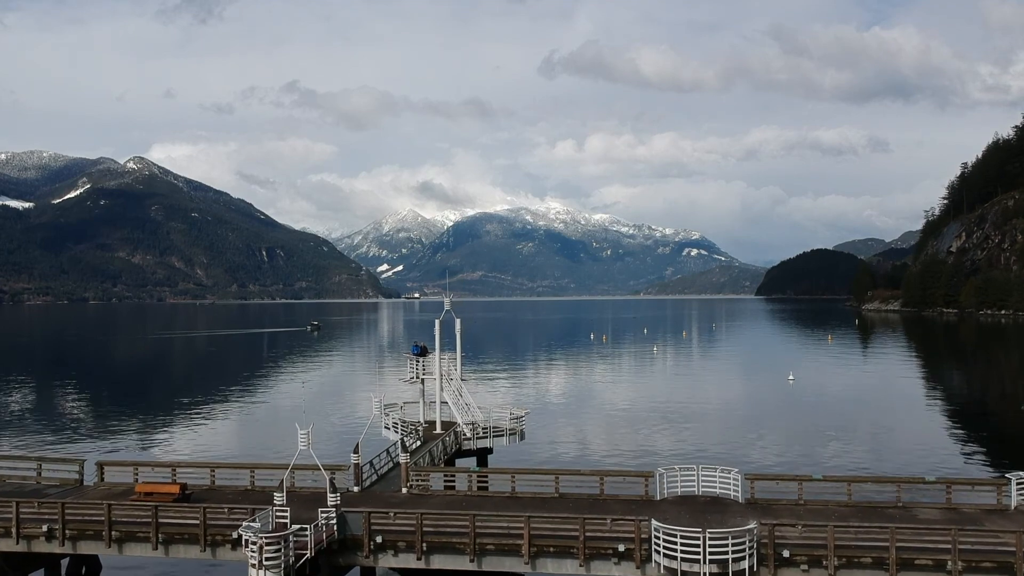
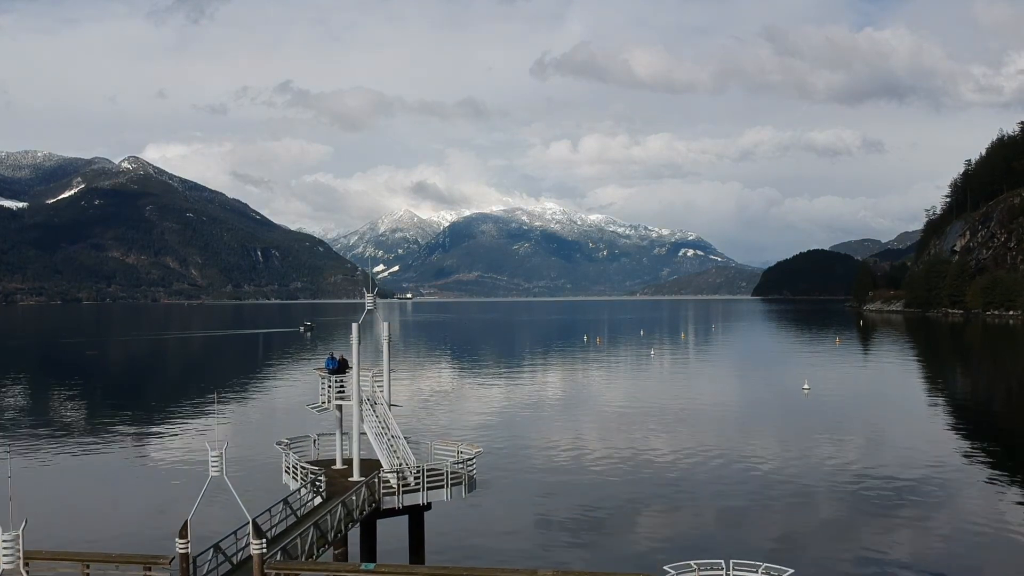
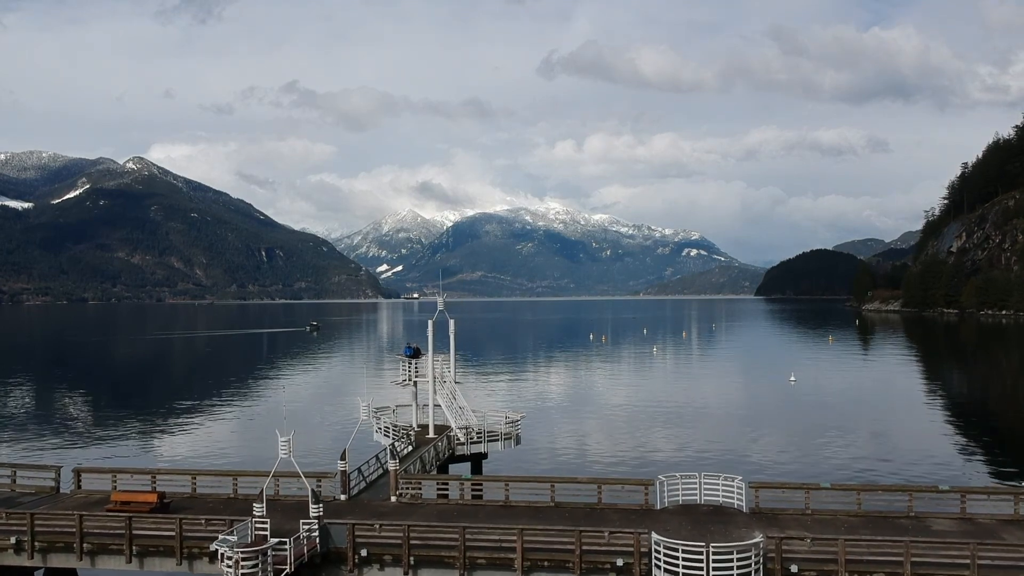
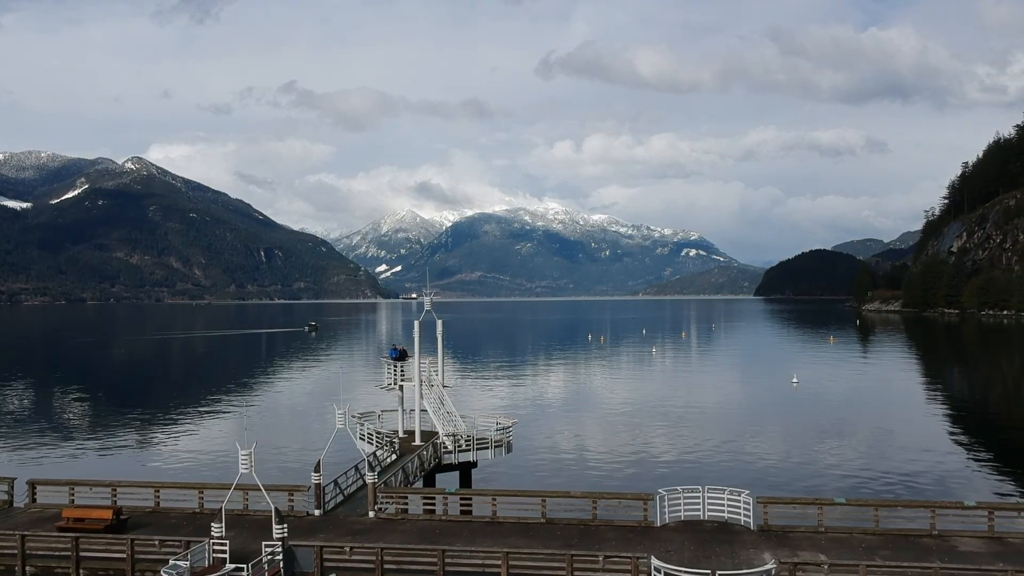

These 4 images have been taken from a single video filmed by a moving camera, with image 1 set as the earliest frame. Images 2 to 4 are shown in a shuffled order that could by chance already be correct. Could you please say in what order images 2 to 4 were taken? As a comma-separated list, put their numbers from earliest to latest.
3, 4, 2
